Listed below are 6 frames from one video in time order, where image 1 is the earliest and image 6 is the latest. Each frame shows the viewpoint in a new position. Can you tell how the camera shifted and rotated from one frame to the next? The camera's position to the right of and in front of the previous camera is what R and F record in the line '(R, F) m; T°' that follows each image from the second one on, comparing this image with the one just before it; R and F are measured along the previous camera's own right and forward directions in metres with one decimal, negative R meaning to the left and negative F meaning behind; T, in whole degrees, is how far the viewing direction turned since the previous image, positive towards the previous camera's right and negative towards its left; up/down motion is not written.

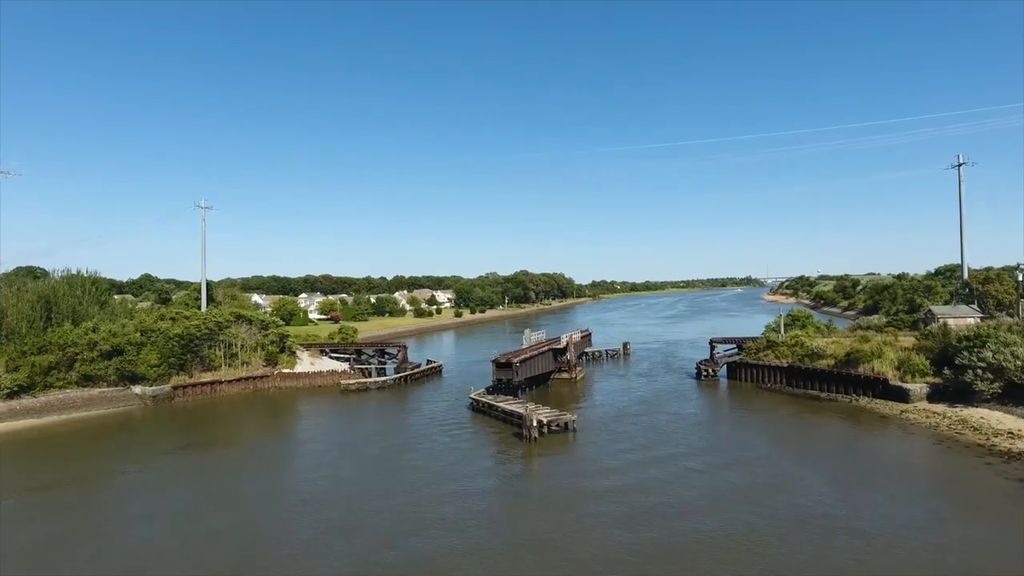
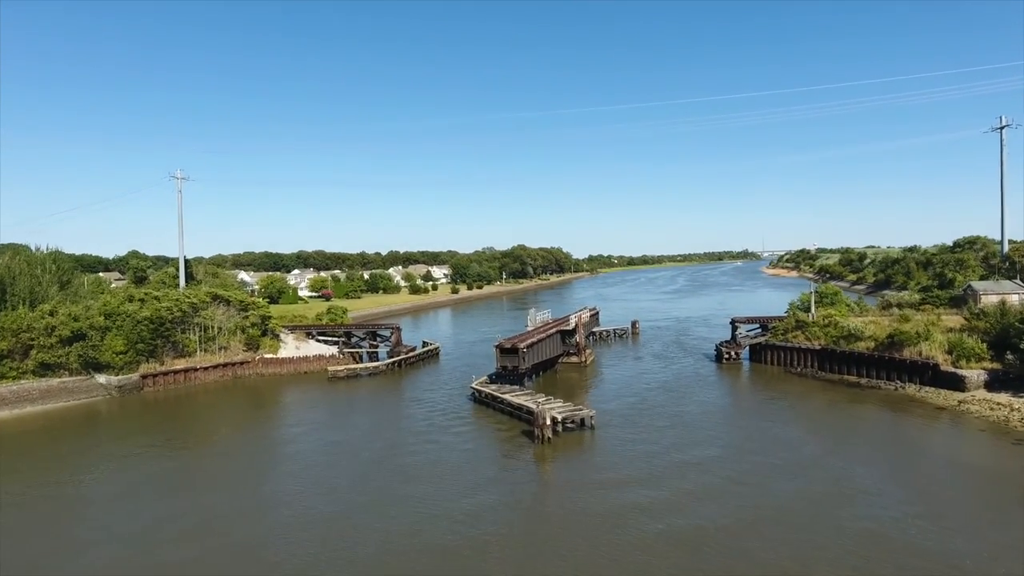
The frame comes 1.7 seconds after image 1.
(-0.5, +4.0) m; 0°
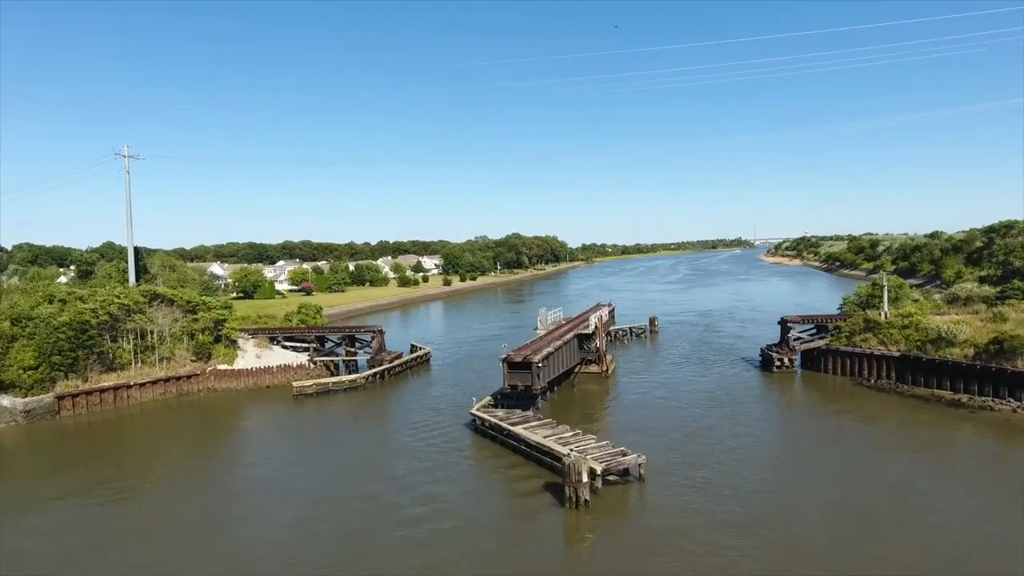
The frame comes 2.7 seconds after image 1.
(-0.8, +7.1) m; +1°
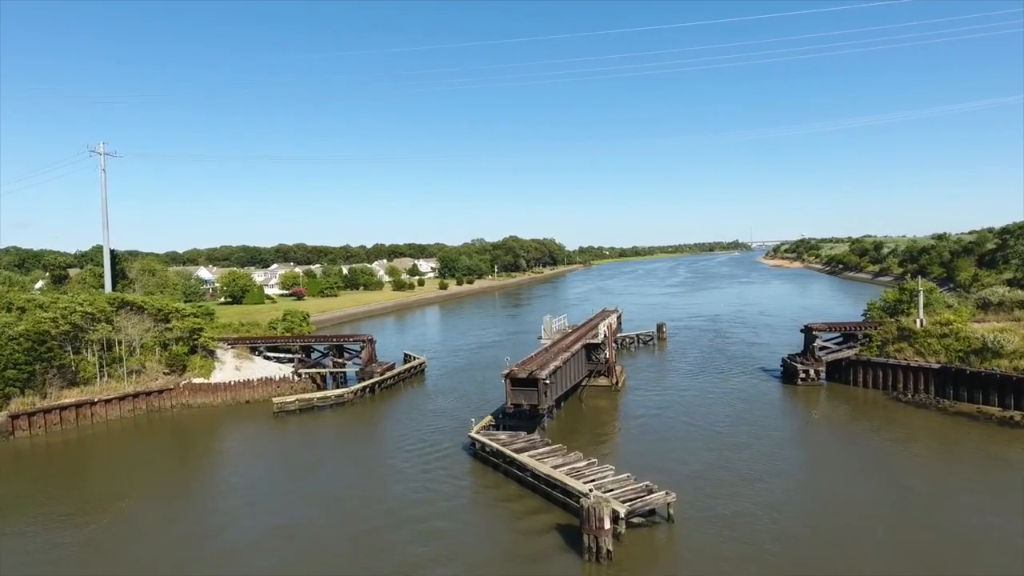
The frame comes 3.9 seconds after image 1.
(-0.3, +2.7) m; 0°
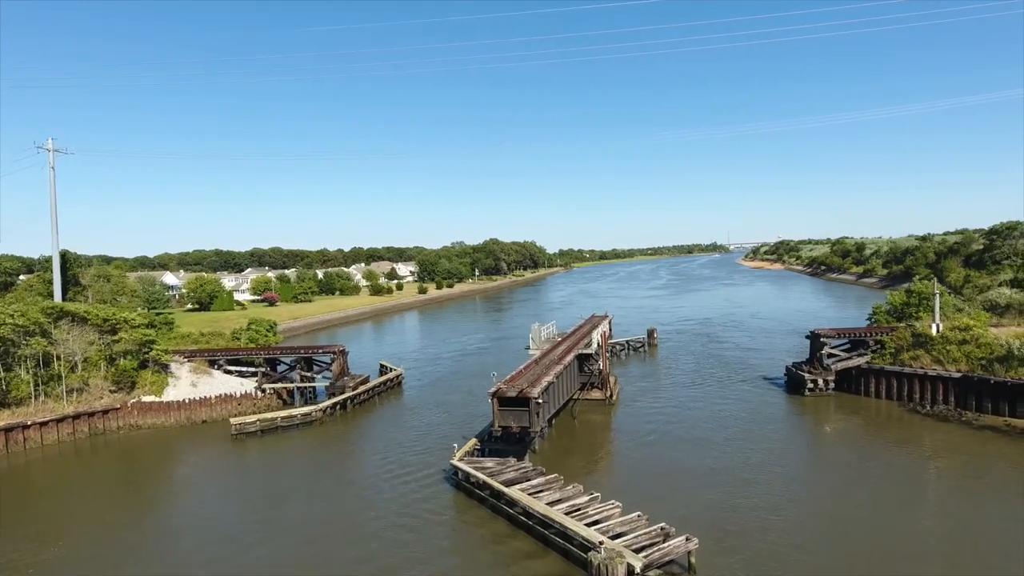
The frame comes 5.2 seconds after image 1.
(-0.2, +2.6) m; +2°
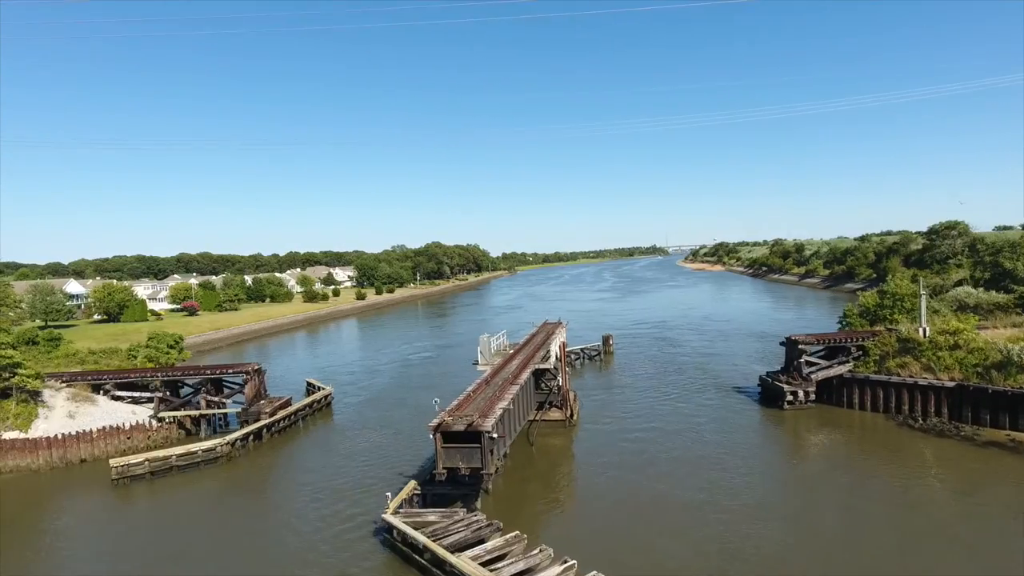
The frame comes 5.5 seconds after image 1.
(-0.1, +3.8) m; +5°
